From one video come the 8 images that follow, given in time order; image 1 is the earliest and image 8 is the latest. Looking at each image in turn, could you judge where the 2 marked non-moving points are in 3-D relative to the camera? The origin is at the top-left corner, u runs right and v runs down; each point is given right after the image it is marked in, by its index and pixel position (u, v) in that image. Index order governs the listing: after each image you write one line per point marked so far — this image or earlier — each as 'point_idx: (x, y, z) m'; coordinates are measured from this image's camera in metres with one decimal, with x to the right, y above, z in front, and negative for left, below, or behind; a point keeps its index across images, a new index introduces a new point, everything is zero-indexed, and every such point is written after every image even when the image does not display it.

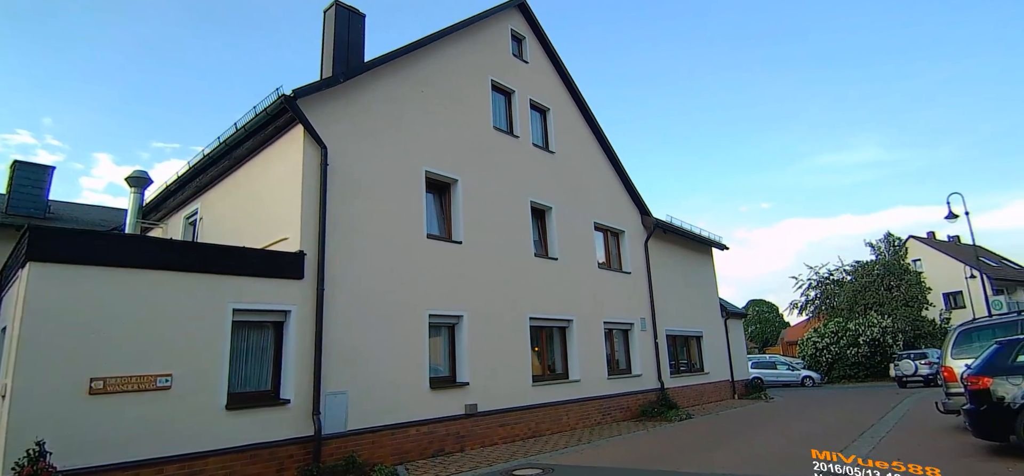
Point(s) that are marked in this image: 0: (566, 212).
0: (+1.3, +0.6, +12.7) m
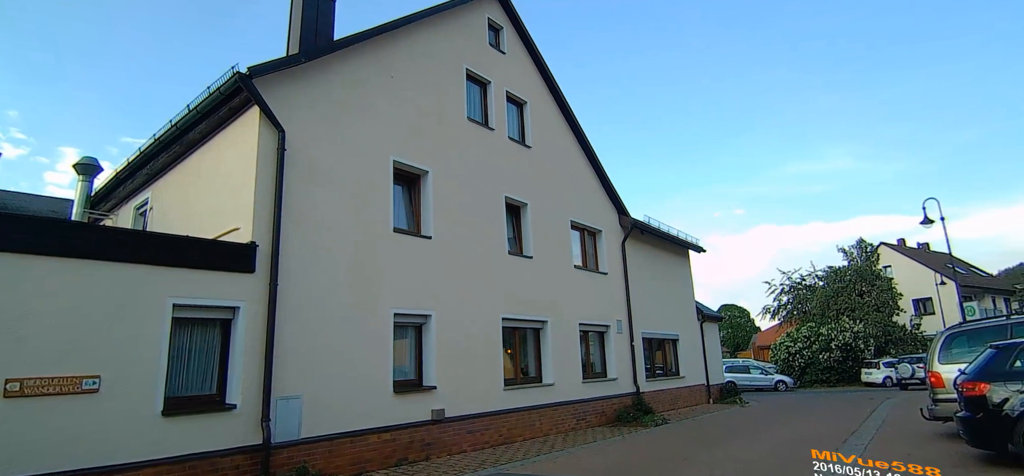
0: (+0.7, +0.7, +12.2) m
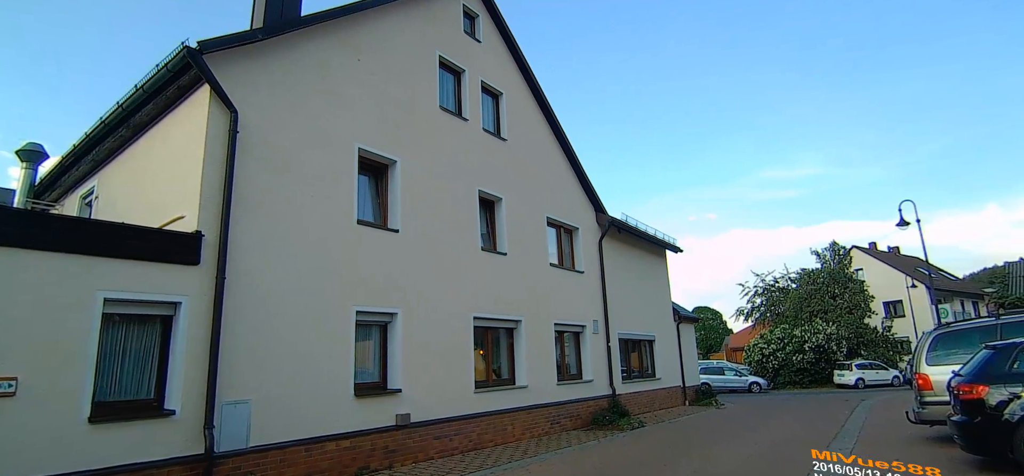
0: (+0.1, +0.8, +11.7) m
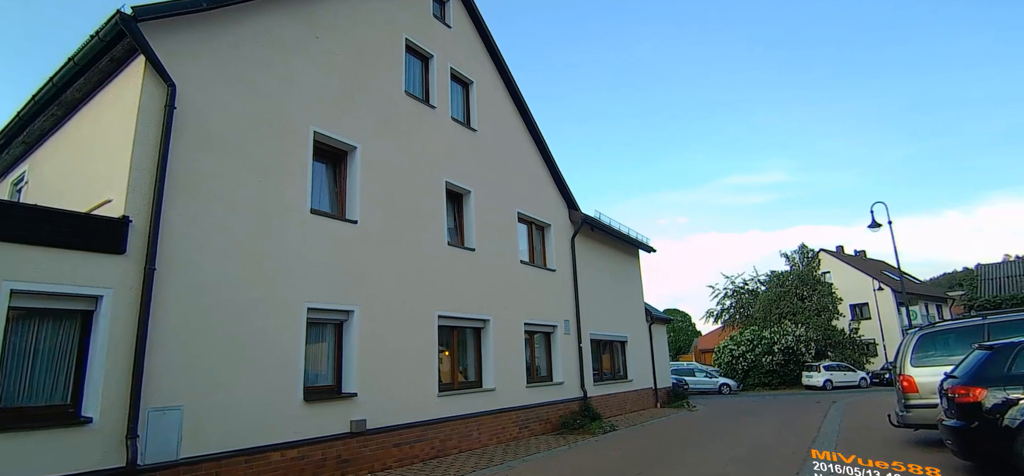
0: (-0.5, +0.9, +11.2) m
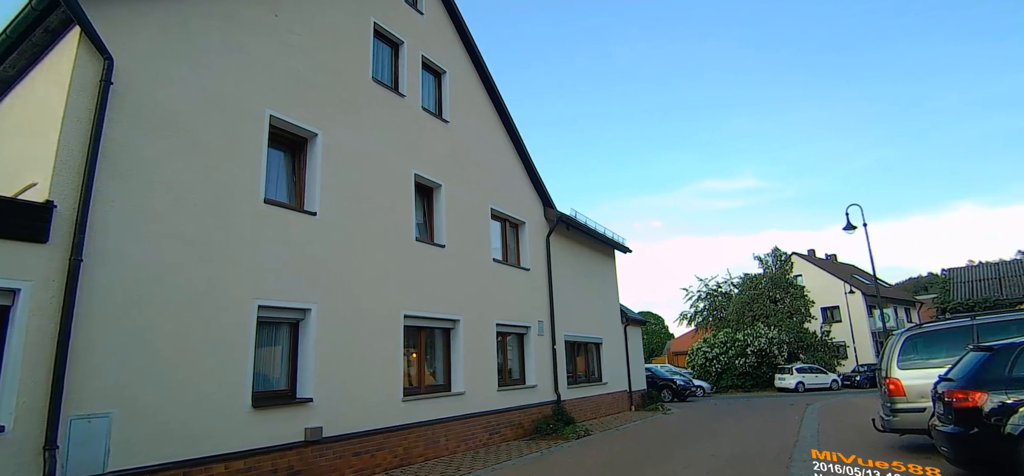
0: (-1.1, +0.9, +10.7) m
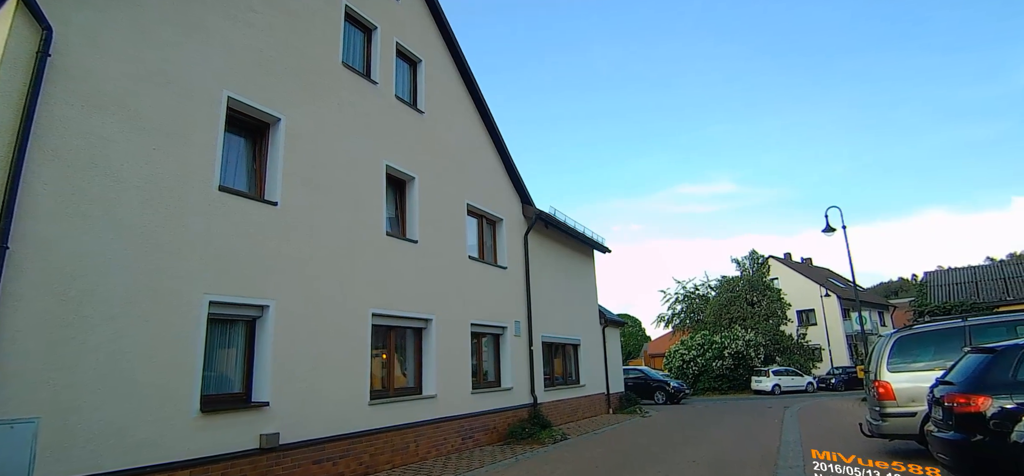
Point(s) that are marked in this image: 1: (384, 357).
0: (-1.5, +1.0, +10.3) m
1: (-2.1, -1.9, +8.7) m
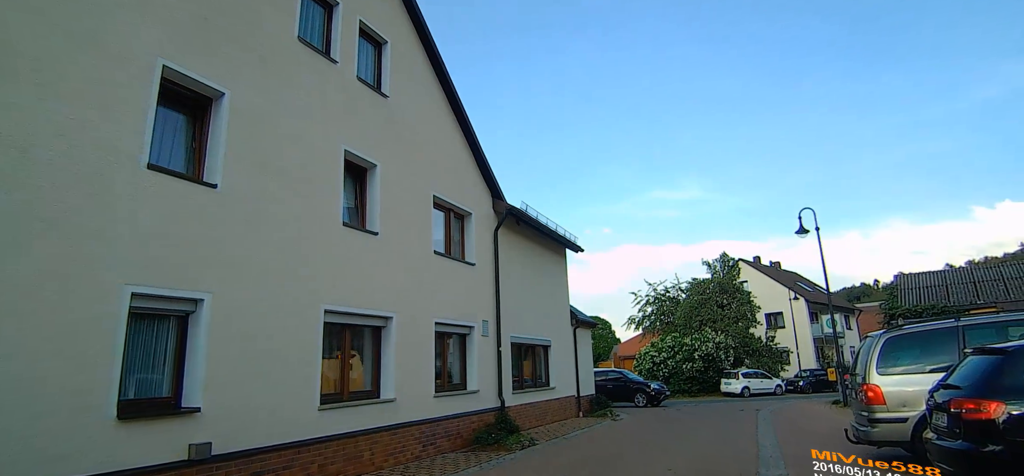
0: (-2.1, +1.1, +9.6) m
1: (-2.6, -1.8, +8.0) m
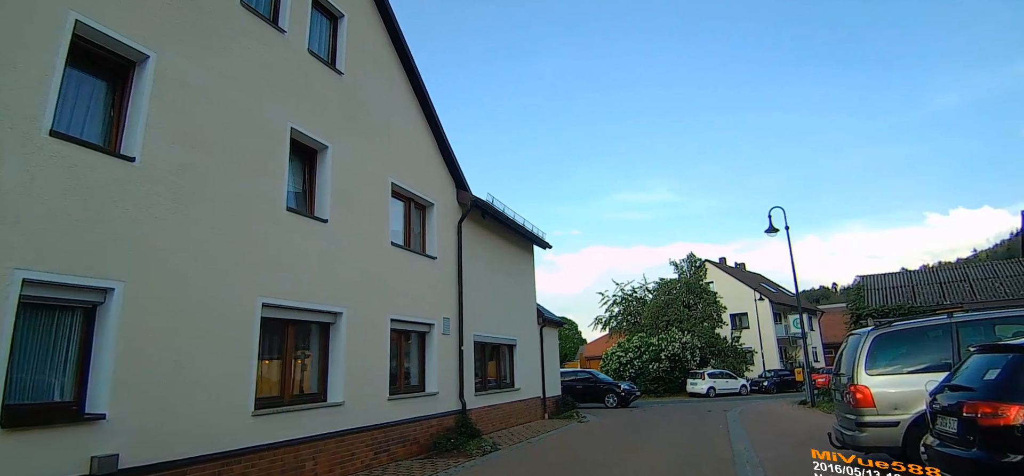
0: (-2.7, +1.3, +8.9) m
1: (-3.1, -1.6, +7.3) m
